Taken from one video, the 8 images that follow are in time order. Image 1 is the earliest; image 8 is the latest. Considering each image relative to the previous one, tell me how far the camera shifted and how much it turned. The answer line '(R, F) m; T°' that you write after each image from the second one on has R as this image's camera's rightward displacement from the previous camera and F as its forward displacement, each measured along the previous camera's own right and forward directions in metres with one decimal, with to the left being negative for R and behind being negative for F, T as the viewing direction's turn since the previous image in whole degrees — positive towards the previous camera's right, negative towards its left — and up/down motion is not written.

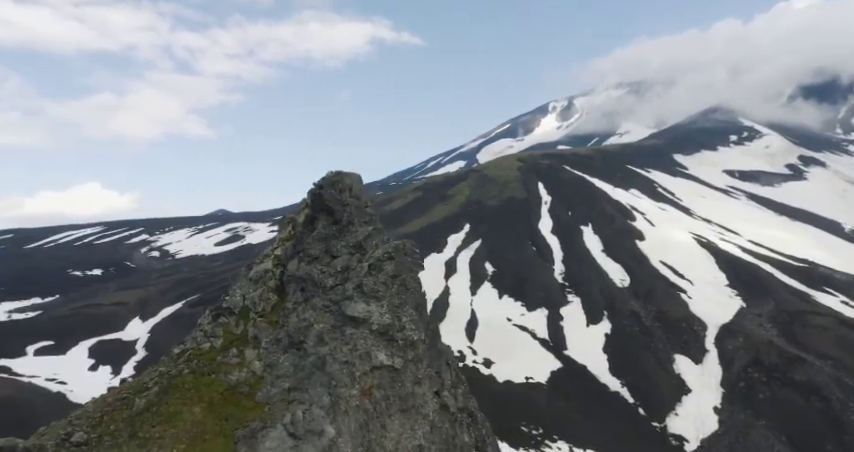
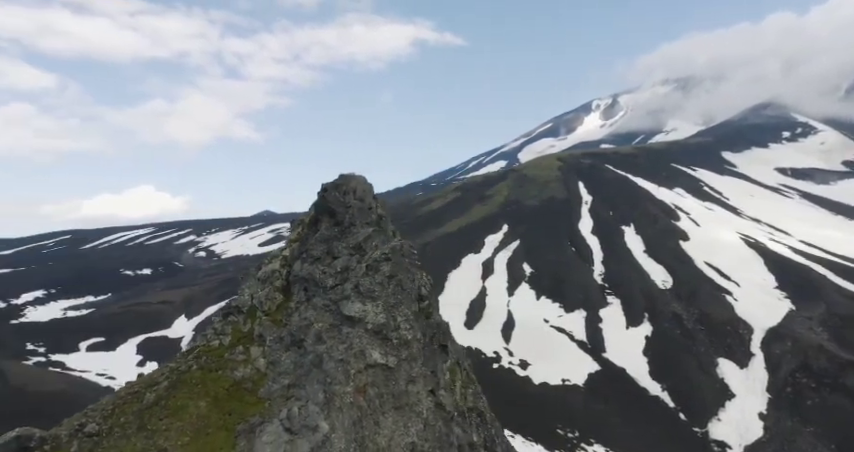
(+1.3, -0.3) m; -4°
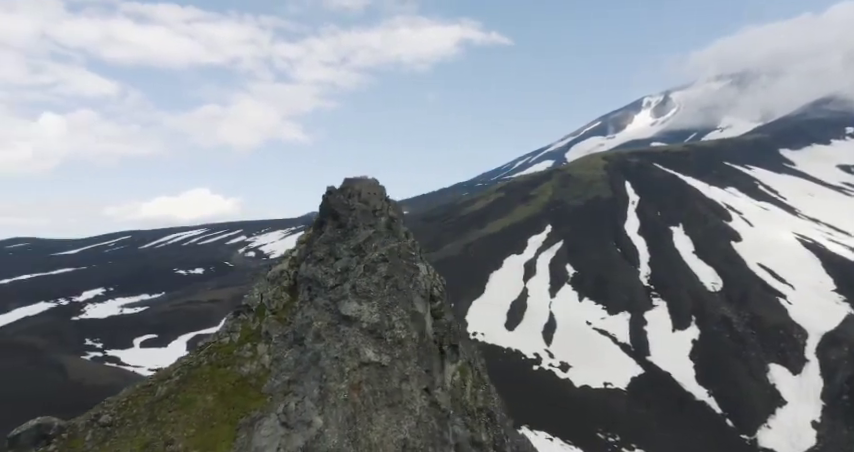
(+1.5, -0.4) m; -4°
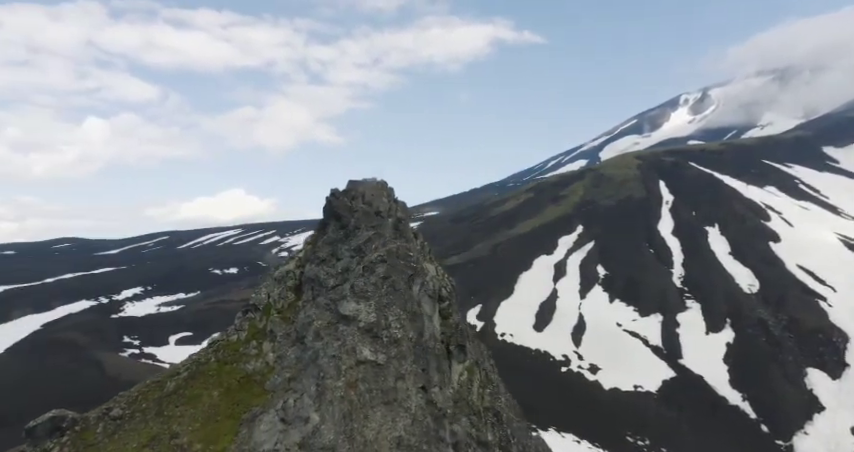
(+1.1, -0.3) m; -3°
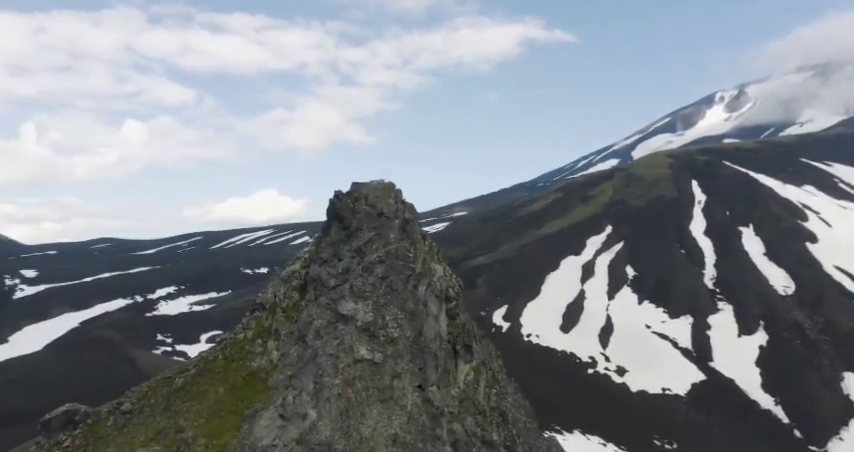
(+1.0, -0.3) m; -3°
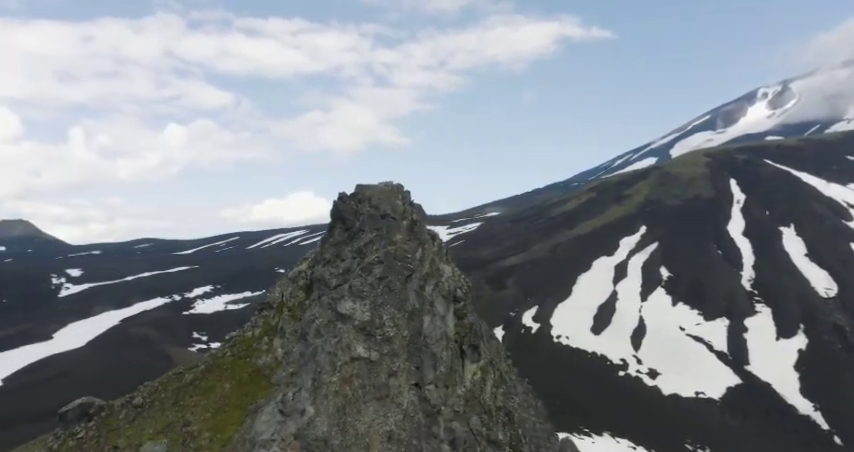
(+1.2, -0.3) m; -3°
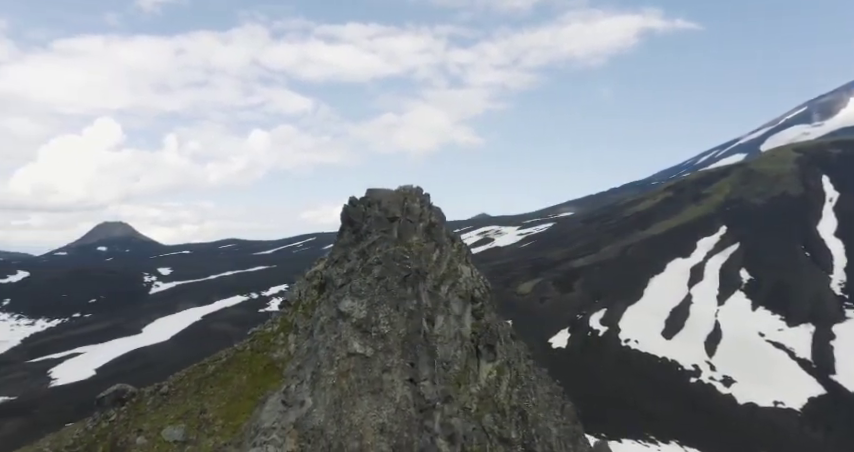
(+2.7, -0.6) m; -7°
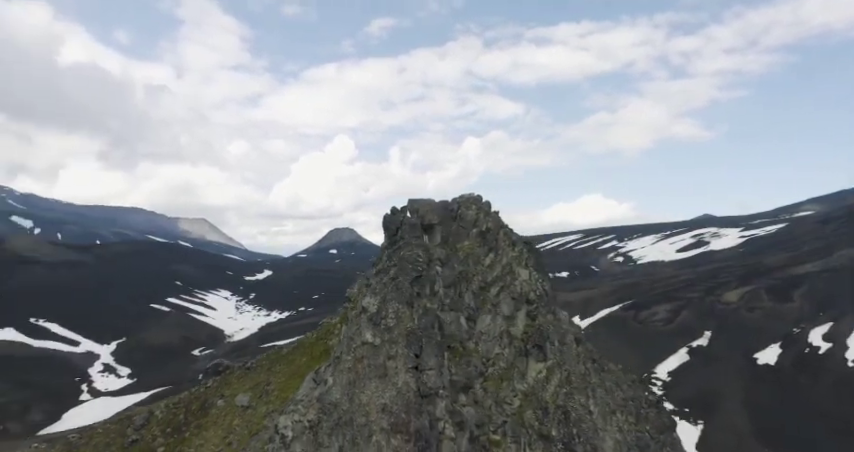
(+7.8, -1.1) m; -20°
